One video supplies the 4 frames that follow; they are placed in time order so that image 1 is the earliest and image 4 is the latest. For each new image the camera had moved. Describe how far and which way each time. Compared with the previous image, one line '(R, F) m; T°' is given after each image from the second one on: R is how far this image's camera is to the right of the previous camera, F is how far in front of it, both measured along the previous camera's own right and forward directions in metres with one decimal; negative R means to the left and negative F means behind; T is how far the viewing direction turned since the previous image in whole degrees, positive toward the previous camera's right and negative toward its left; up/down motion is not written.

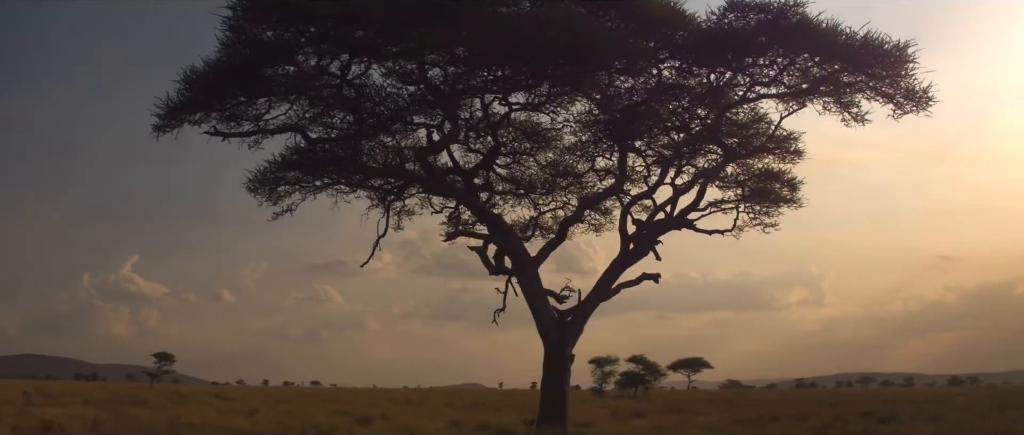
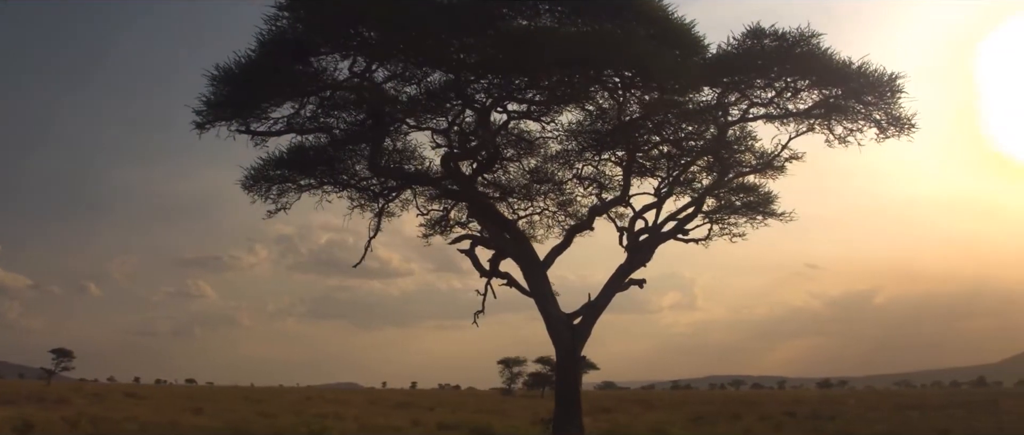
(-3.6, -1.1) m; +5°
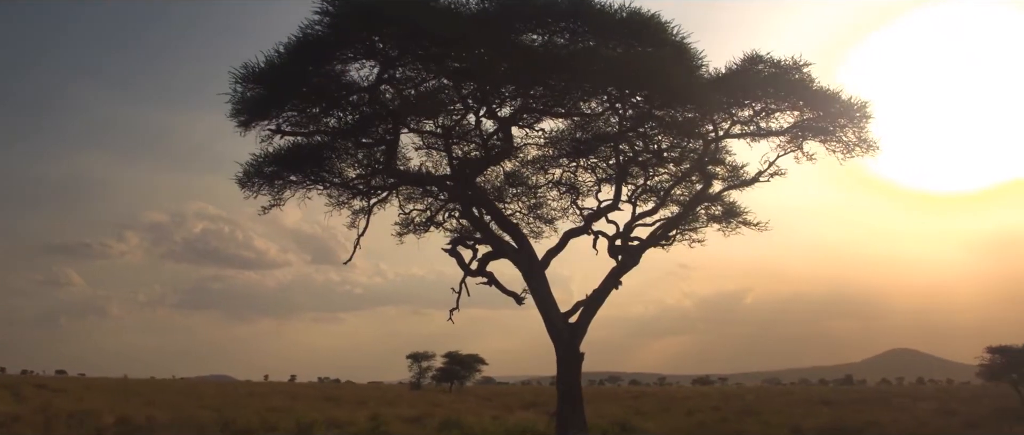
(-4.5, -1.6) m; +6°
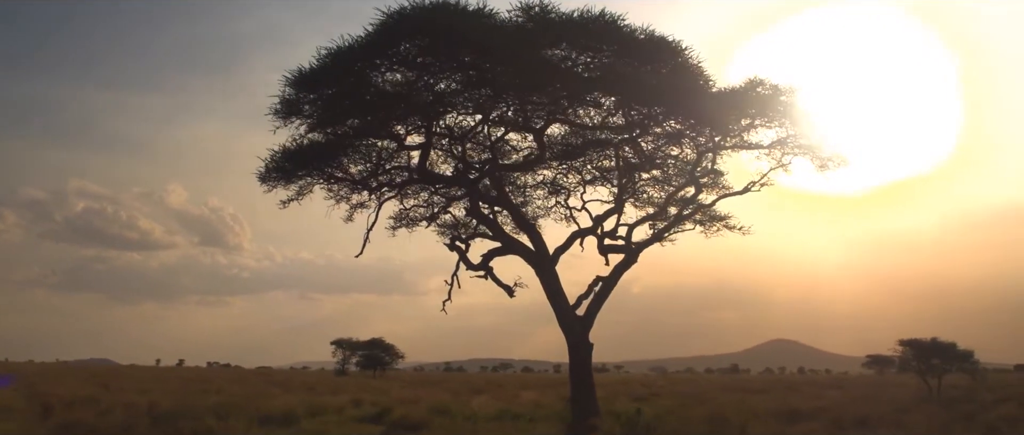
(-4.9, -2.8) m; +5°
